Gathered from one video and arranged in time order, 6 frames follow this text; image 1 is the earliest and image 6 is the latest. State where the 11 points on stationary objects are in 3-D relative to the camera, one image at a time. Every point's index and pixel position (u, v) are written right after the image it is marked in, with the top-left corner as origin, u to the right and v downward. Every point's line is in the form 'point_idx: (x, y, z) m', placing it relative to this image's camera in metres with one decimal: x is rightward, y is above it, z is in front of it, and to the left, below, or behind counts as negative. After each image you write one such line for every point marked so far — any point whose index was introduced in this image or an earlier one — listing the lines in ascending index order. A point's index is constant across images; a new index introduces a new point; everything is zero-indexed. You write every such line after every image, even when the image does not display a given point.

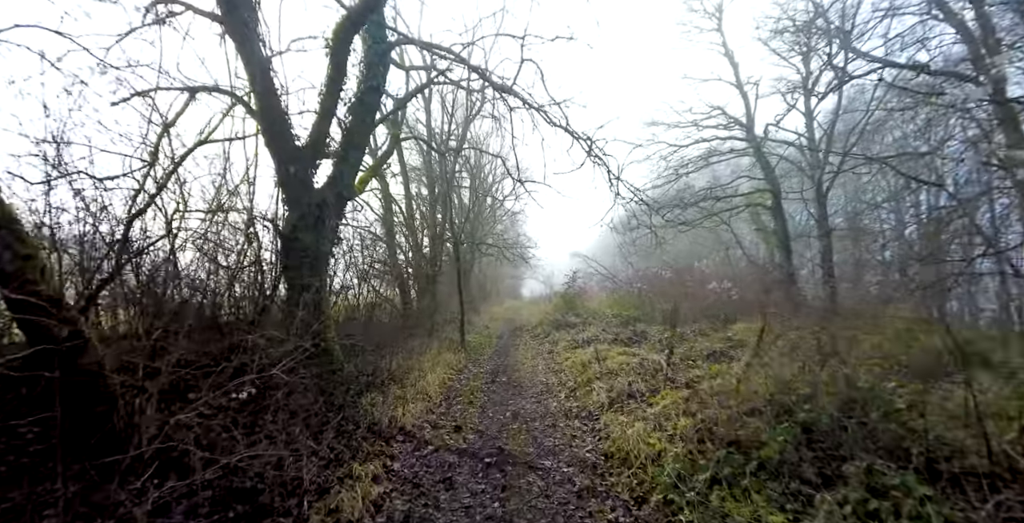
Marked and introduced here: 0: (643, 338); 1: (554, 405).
0: (+3.4, -2.0, +11.2) m
1: (+0.6, -2.2, +6.6) m
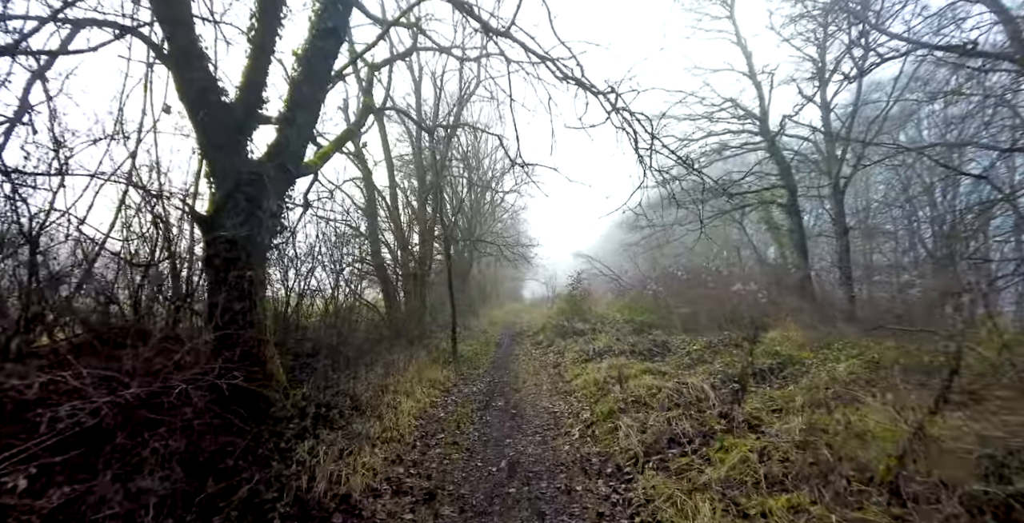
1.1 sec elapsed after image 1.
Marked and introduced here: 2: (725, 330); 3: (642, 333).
0: (+3.3, -1.9, +9.5) m
1: (+0.6, -2.1, +4.9) m
2: (+6.0, -2.0, +12.3) m
3: (+3.6, -2.0, +12.0) m
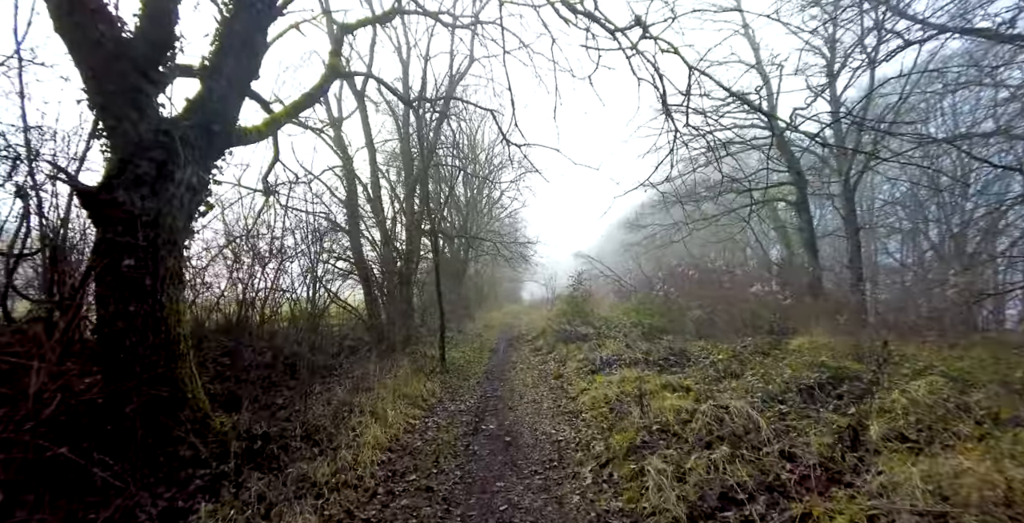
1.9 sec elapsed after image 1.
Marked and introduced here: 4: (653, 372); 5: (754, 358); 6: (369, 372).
0: (+3.3, -1.8, +8.3) m
1: (+0.5, -2.0, +3.7) m
2: (+5.9, -1.9, +11.0) m
3: (+3.5, -2.0, +10.8) m
4: (+2.4, -1.8, +7.3) m
5: (+4.4, -1.8, +8.0) m
6: (-2.6, -2.0, +8.1) m
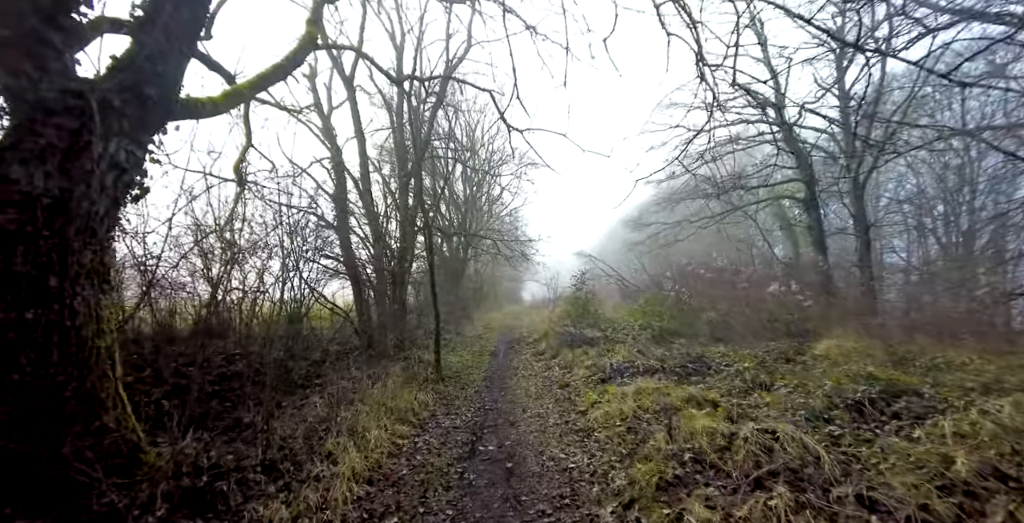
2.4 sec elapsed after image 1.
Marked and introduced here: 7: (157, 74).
0: (+3.3, -1.8, +7.5) m
1: (+0.5, -2.0, +2.9) m
2: (+5.9, -1.9, +10.2) m
3: (+3.6, -1.9, +10.0) m
4: (+2.4, -1.8, +6.5) m
5: (+4.4, -1.7, +7.2) m
6: (-2.6, -2.0, +7.3) m
7: (-2.8, +1.5, +3.4) m
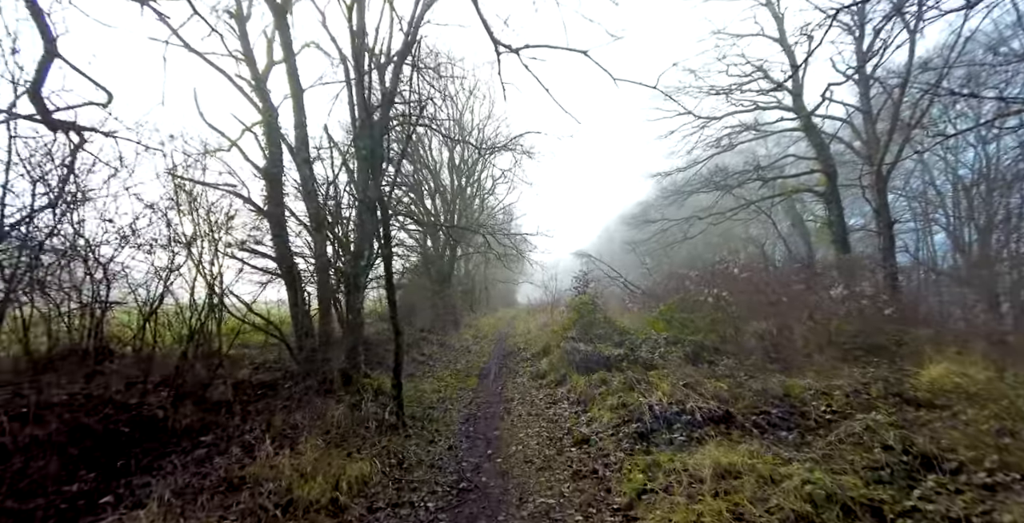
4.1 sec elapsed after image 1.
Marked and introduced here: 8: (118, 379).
0: (+3.2, -1.7, +4.9) m
1: (+0.5, -1.9, +0.2) m
2: (+5.8, -1.8, +7.7) m
3: (+3.4, -1.8, +7.4) m
4: (+2.3, -1.7, +3.9) m
5: (+4.3, -1.6, +4.6) m
6: (-2.7, -1.9, +4.6) m
7: (-2.9, +1.6, +0.8) m
8: (-4.5, -1.3, +5.0) m
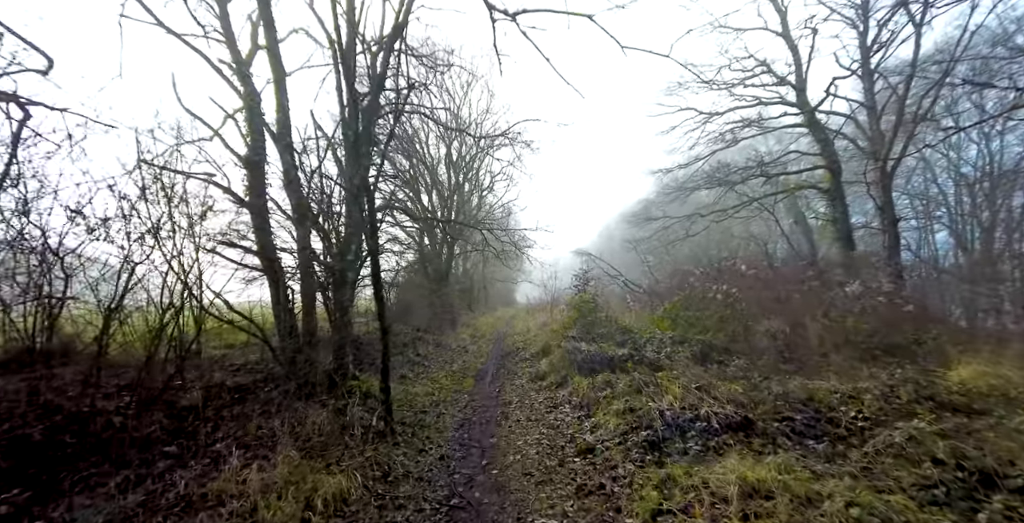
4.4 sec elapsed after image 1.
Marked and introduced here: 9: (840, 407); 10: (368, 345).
0: (+3.2, -1.6, +4.4) m
1: (+0.5, -1.8, -0.2) m
2: (+5.7, -1.7, +7.2) m
3: (+3.4, -1.7, +6.9) m
4: (+2.3, -1.6, +3.4) m
5: (+4.3, -1.5, +4.1) m
6: (-2.7, -1.8, +4.1) m
7: (-2.9, +1.7, +0.3) m
8: (-4.5, -1.2, +4.5) m
9: (+3.5, -1.6, +4.7) m
10: (-2.8, -1.6, +8.5) m
